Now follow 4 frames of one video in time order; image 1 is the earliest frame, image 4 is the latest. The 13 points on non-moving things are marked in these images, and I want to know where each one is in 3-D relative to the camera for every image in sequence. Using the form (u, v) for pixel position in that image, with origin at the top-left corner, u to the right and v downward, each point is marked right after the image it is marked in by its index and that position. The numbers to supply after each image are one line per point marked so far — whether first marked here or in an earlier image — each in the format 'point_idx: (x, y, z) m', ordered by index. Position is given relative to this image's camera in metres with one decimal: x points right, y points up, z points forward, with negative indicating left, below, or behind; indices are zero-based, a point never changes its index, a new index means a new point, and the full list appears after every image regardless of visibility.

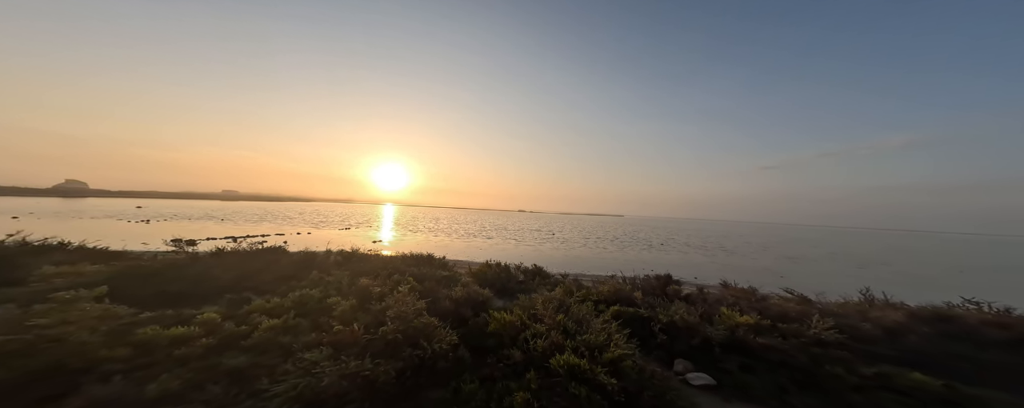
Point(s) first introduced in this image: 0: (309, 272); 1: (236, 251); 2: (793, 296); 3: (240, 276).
0: (-10.7, -3.5, +14.5) m
1: (-15.8, -2.7, +16.0) m
2: (+12.7, -4.1, +12.3) m
3: (-12.3, -3.3, +12.5) m
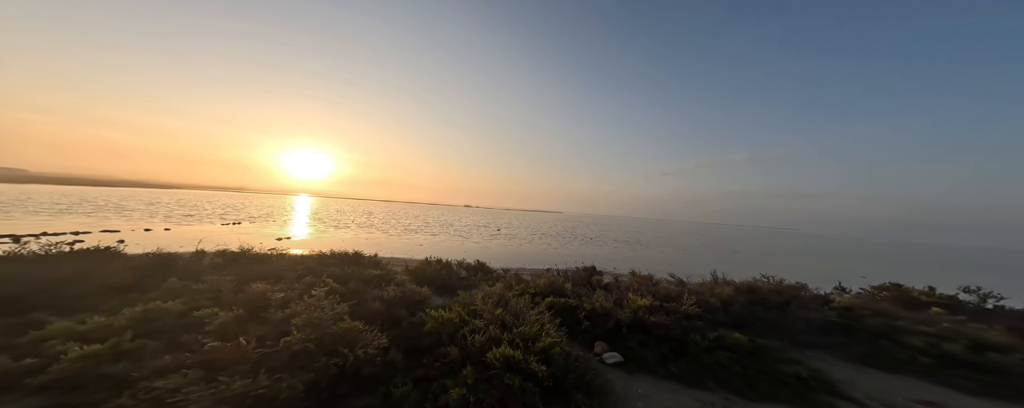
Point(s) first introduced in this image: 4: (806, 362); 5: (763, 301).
0: (-14.9, -3.0, +11.4) m
1: (-20.2, -2.1, +11.5) m
2: (+8.2, -4.1, +15.0) m
3: (-16.0, -2.8, +9.0) m
4: (+7.4, -4.0, +7.0) m
5: (+8.9, -3.5, +10.0) m
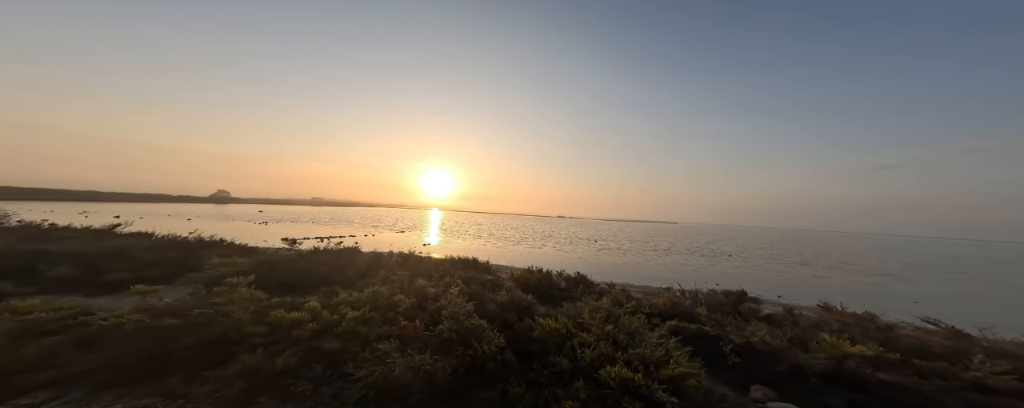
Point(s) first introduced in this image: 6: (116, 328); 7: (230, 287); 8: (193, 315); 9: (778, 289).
0: (-7.5, -3.8, +16.3) m
1: (-12.3, -3.1, +18.6) m
2: (+15.2, -4.4, +10.2) m
3: (-9.4, -3.5, +14.6) m
4: (+11.2, -4.0, +3.3) m
5: (+13.7, -3.6, +5.4) m
6: (-6.8, -2.2, +4.9) m
7: (-7.5, -2.2, +7.5) m
8: (-6.5, -2.3, +5.7) m
9: (+18.8, -5.9, +19.1) m
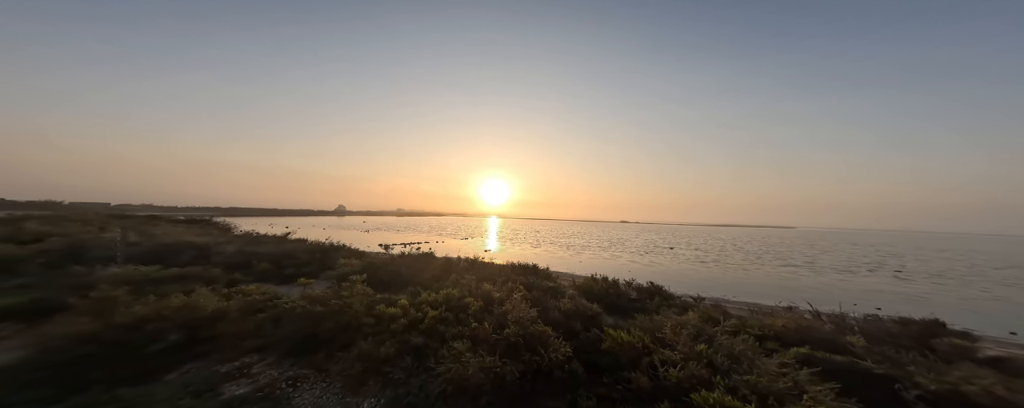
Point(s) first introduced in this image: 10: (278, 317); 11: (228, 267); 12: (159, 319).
0: (-3.3, -4.4, +17.6) m
1: (-7.5, -3.8, +20.9) m
2: (+17.6, -4.1, +6.8) m
3: (-5.5, -4.1, +16.3) m
4: (+12.2, -3.8, +0.9) m
5: (+15.1, -3.3, +2.4) m
6: (-5.1, -2.4, +6.3) m
7: (-5.2, -2.6, +9.0) m
8: (-4.6, -2.6, +7.1) m
9: (+23.1, -5.7, +14.7) m
10: (-5.2, -2.5, +6.0) m
11: (-11.2, -2.5, +10.7) m
12: (-6.1, -2.0, +4.7) m
